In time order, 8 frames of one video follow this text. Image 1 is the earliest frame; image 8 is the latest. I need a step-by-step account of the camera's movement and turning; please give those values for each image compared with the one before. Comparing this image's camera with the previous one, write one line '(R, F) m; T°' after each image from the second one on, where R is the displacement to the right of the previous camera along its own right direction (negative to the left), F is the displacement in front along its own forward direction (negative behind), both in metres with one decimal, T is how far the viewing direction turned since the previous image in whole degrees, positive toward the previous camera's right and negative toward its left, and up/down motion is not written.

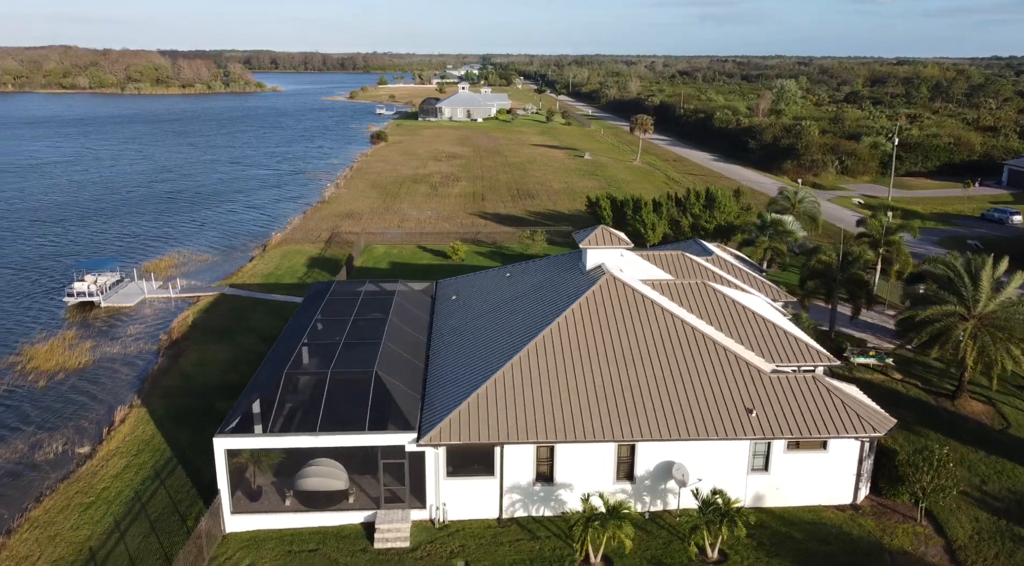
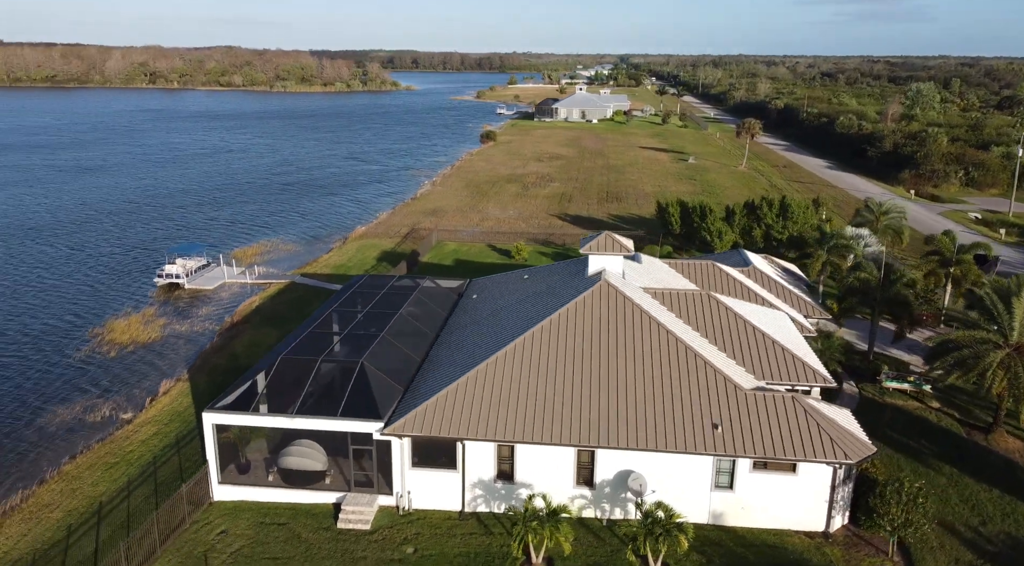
(+5.2, -0.3) m; -9°
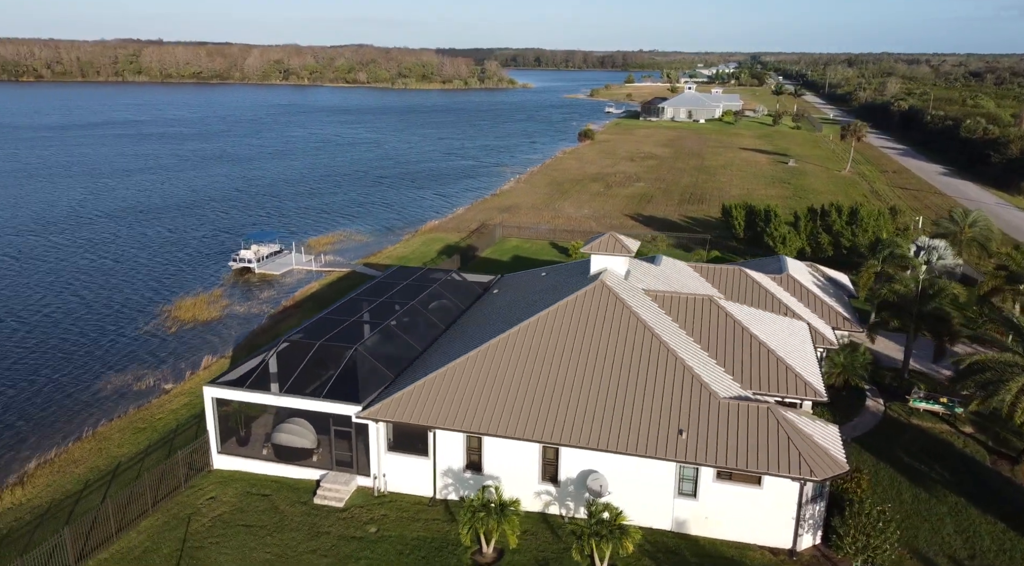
(+4.7, -0.1) m; -9°
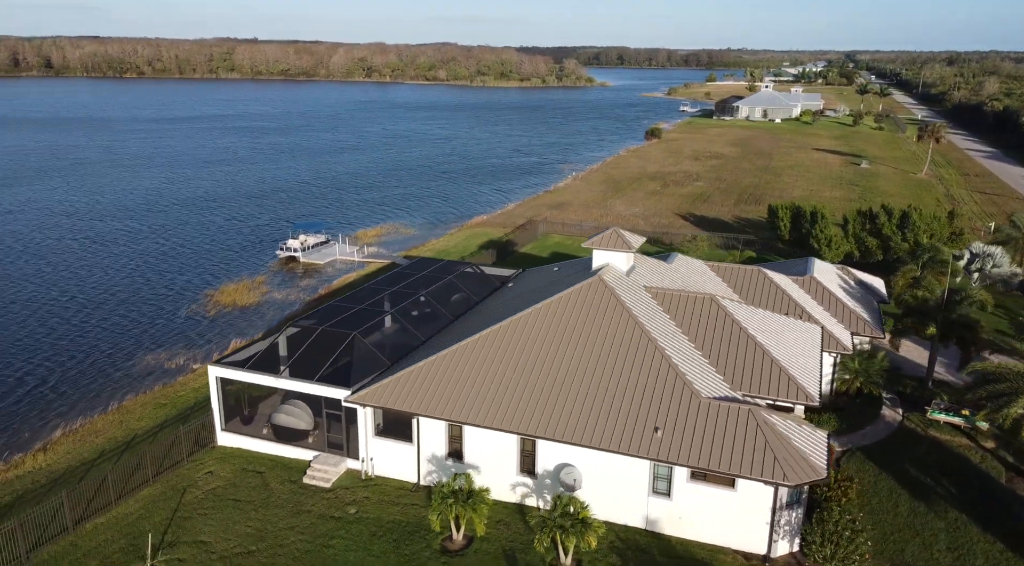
(+3.1, 0.0) m; -6°
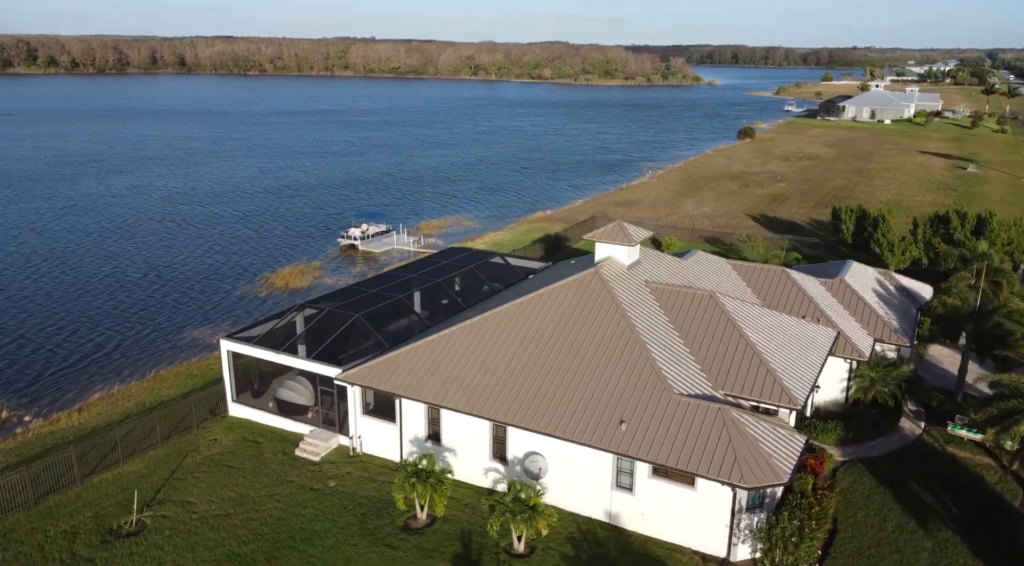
(+4.2, +0.1) m; -8°
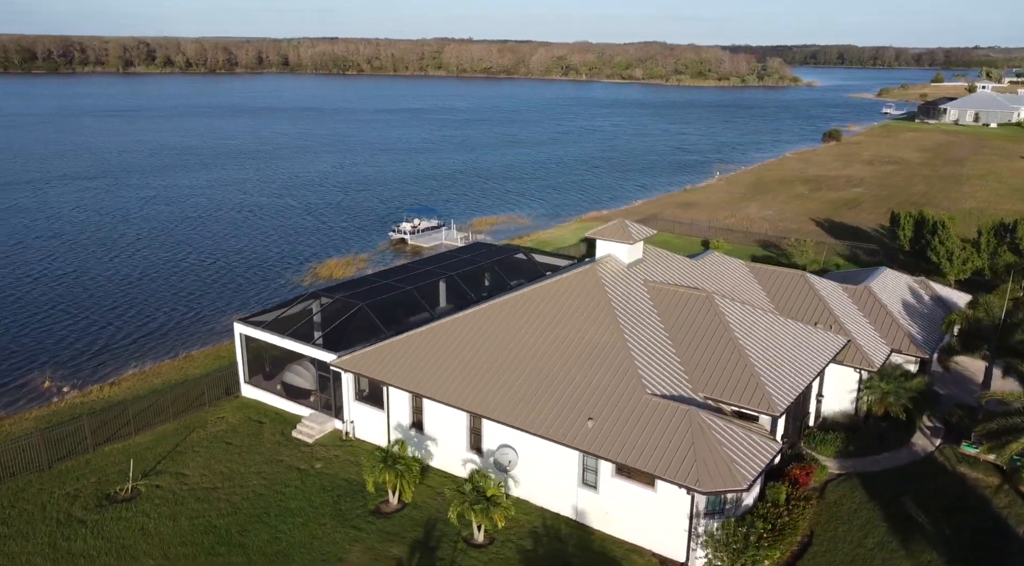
(+3.7, +0.1) m; -7°
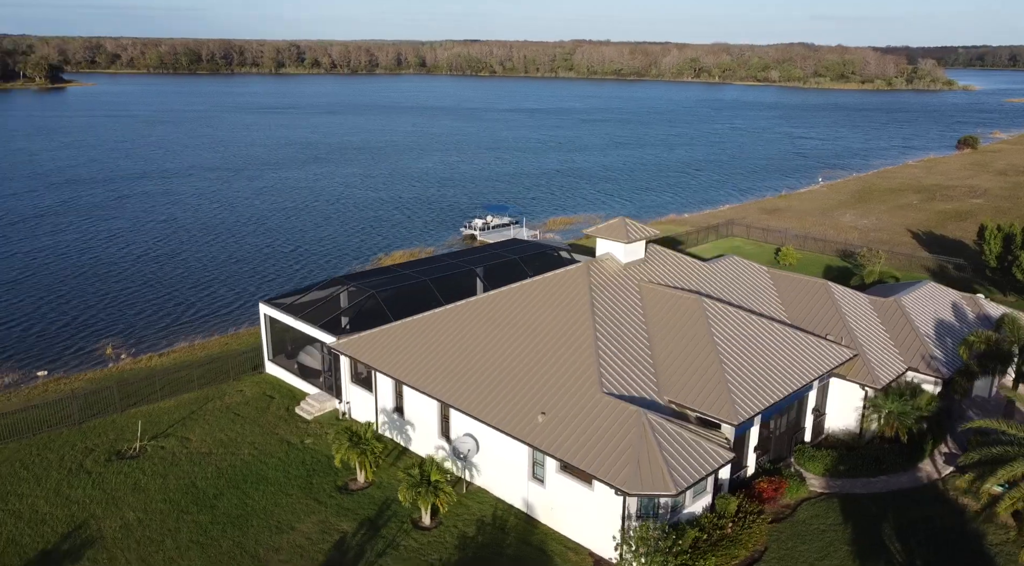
(+5.2, +0.2) m; -10°
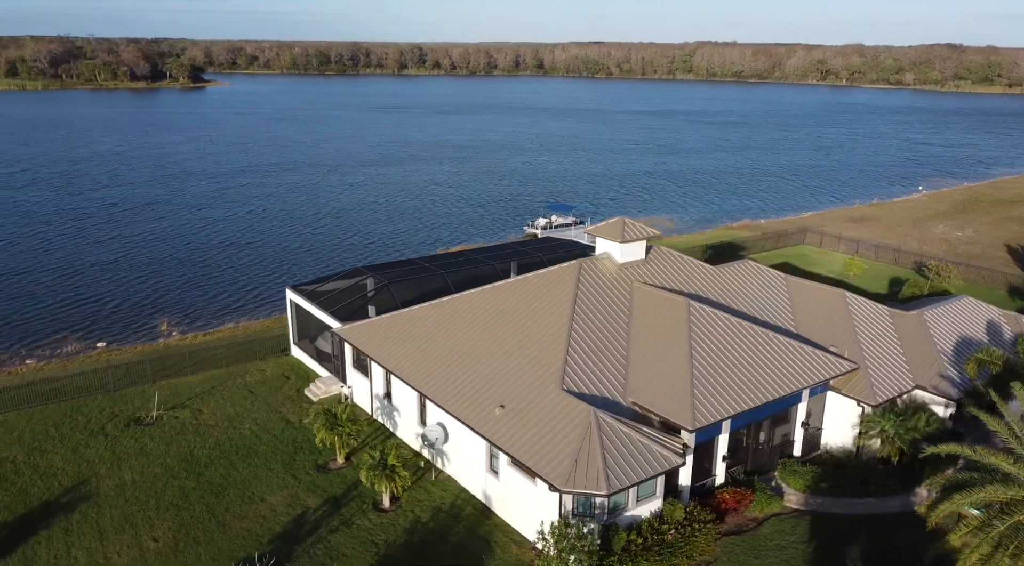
(+4.7, +0.1) m; -9°
